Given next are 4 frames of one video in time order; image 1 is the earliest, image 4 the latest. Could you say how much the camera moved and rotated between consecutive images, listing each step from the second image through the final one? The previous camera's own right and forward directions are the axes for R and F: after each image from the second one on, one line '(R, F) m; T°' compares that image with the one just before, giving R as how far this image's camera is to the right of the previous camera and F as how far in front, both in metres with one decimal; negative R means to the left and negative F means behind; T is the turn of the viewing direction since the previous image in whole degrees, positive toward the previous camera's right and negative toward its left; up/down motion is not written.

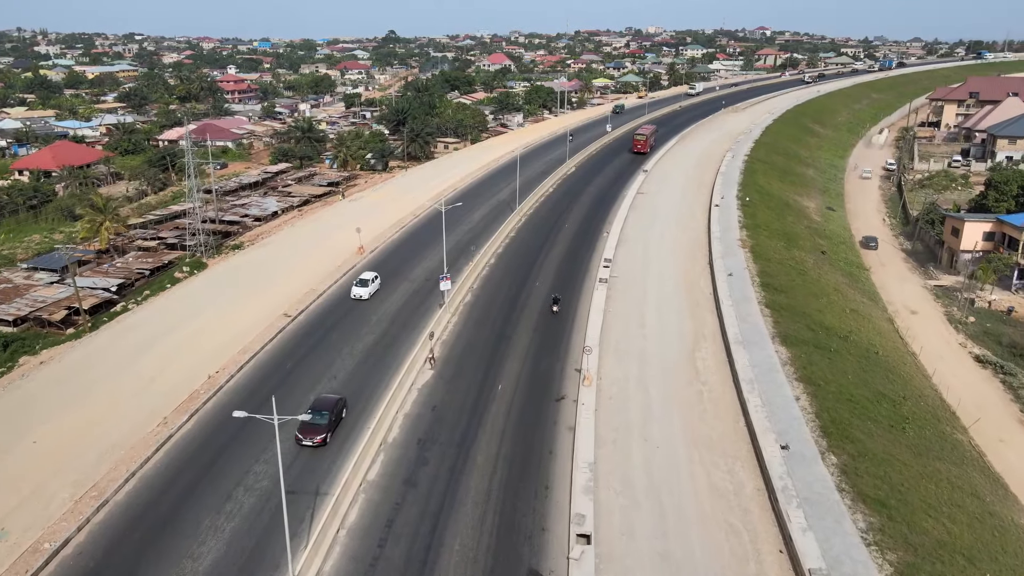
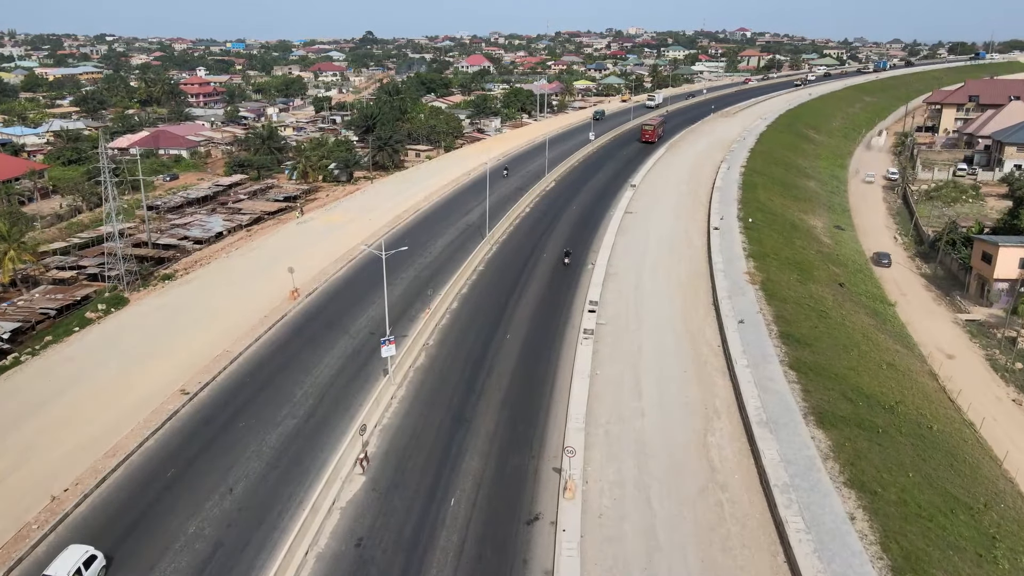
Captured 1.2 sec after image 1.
(+0.7, +6.9) m; +1°
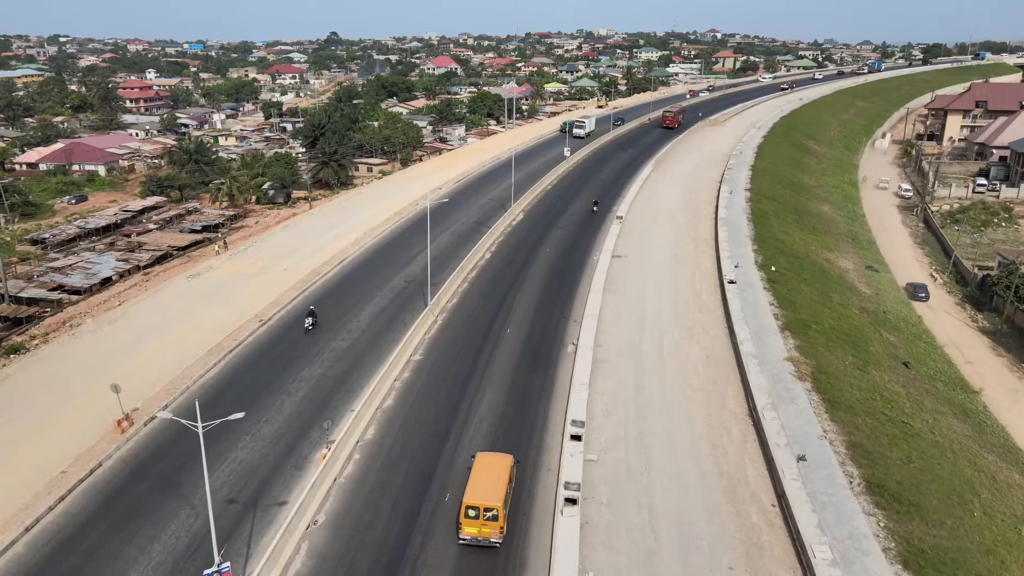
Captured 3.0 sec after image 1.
(+0.9, +11.1) m; +2°
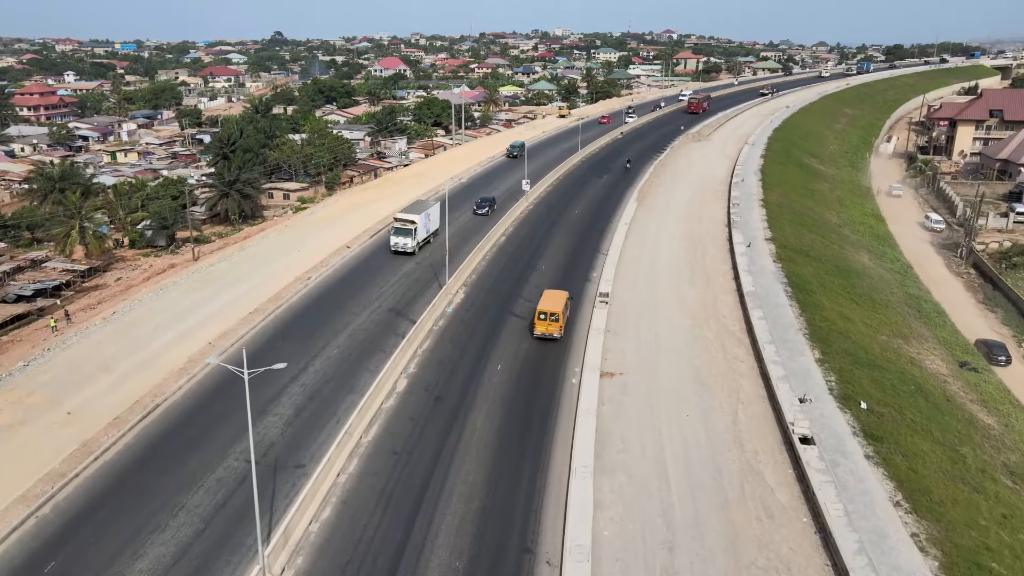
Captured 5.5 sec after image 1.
(+1.0, +14.9) m; +3°
